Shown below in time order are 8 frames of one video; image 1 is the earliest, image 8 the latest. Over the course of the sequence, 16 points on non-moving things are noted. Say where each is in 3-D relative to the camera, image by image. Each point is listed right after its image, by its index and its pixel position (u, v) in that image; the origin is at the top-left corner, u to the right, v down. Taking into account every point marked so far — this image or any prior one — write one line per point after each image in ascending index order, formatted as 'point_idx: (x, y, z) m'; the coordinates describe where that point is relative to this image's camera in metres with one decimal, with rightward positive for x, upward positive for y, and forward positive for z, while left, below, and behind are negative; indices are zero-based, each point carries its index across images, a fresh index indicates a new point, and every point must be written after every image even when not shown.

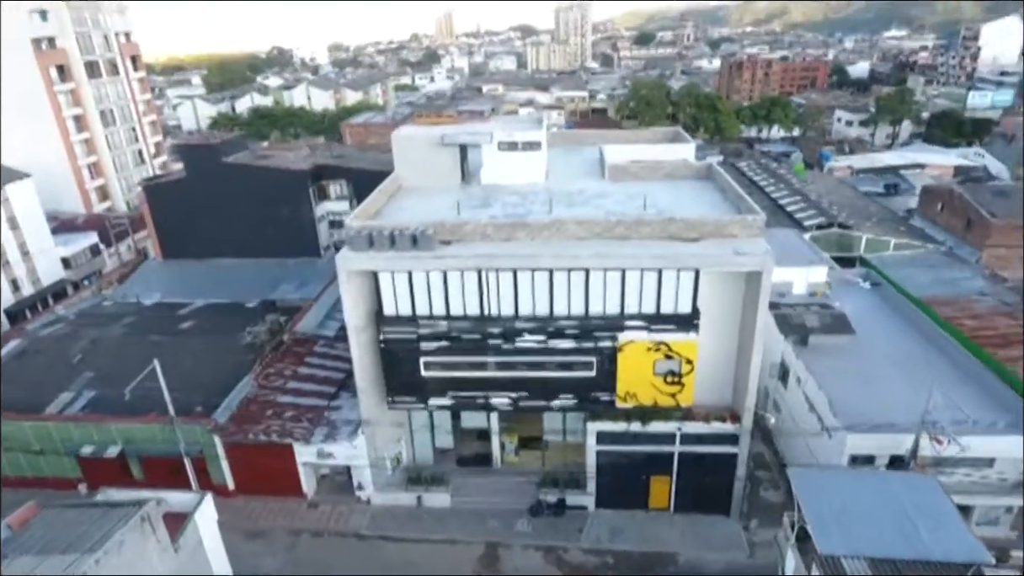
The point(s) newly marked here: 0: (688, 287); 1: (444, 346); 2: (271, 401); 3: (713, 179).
0: (+4.0, 0.0, +14.4) m
1: (-1.7, -1.4, +15.5) m
2: (-7.1, -3.3, +18.6) m
3: (+6.0, +3.3, +19.1) m
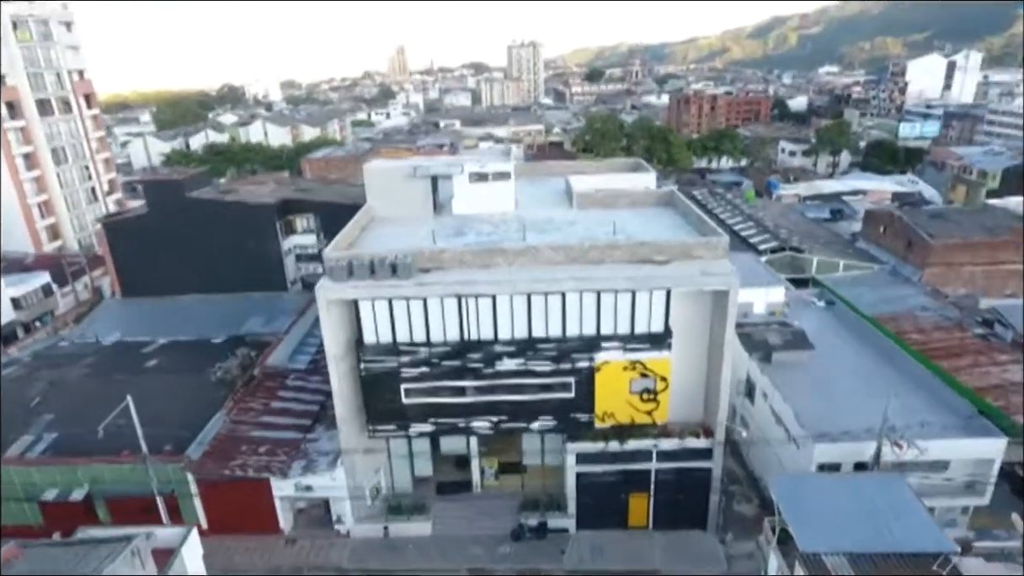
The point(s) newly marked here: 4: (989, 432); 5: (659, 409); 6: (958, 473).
0: (+3.5, -0.5, +15.0) m
1: (-2.2, -2.1, +15.7) m
2: (-7.7, -4.3, +18.3) m
3: (+5.2, +2.6, +20.1) m
4: (+11.3, -3.4, +14.9) m
5: (+3.8, -3.1, +16.1) m
6: (+10.6, -4.4, +15.1) m
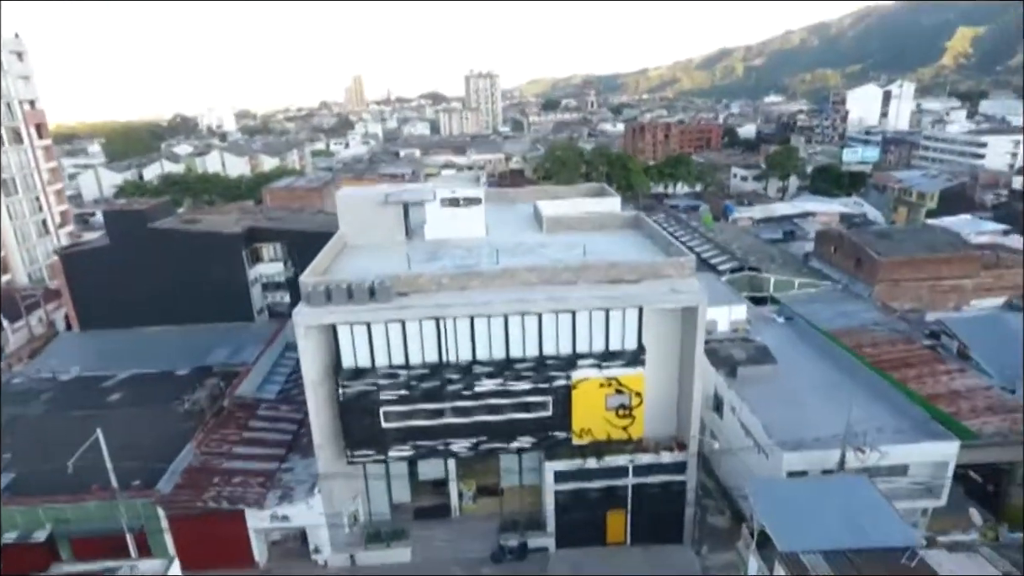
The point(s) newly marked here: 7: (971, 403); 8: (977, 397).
0: (+3.0, -0.9, +15.6) m
1: (-2.7, -2.7, +15.8) m
2: (-8.4, -5.1, +18.0) m
3: (+4.2, +2.0, +20.8) m
4: (+10.8, -3.7, +15.8) m
5: (+3.2, -3.6, +16.5) m
6: (+10.2, -4.7, +15.9) m
7: (+13.6, -3.4, +18.8) m
8: (+14.0, -3.3, +19.0) m
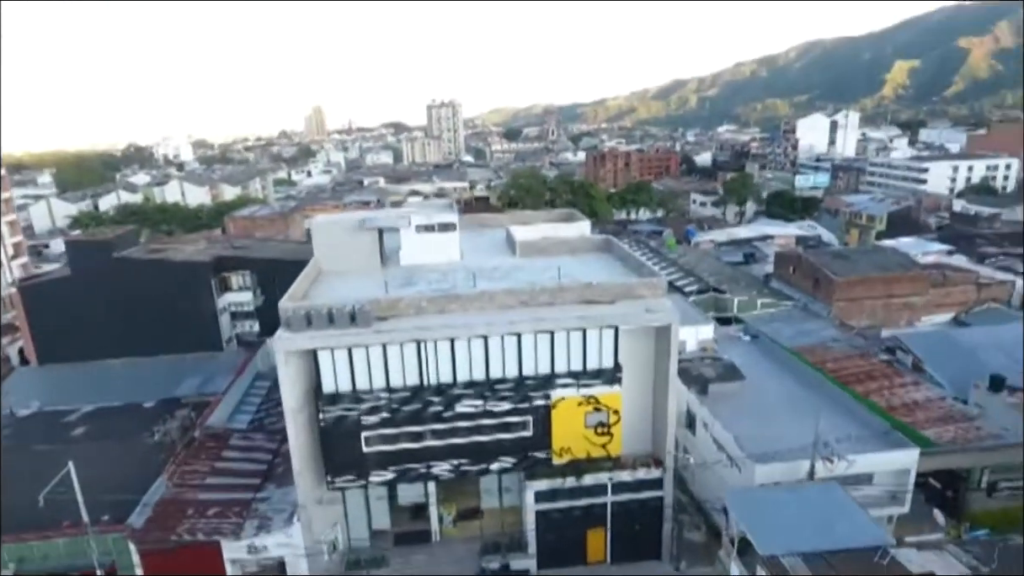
0: (+2.5, -1.4, +16.0) m
1: (-3.2, -3.3, +15.8) m
2: (-8.9, -5.9, +17.6) m
3: (+3.4, +1.3, +21.4) m
4: (+10.3, -4.1, +16.6) m
5: (+2.7, -4.1, +16.8) m
6: (+9.7, -5.1, +16.5) m
7: (+13.0, -3.9, +19.7) m
8: (+13.3, -3.8, +20.0) m
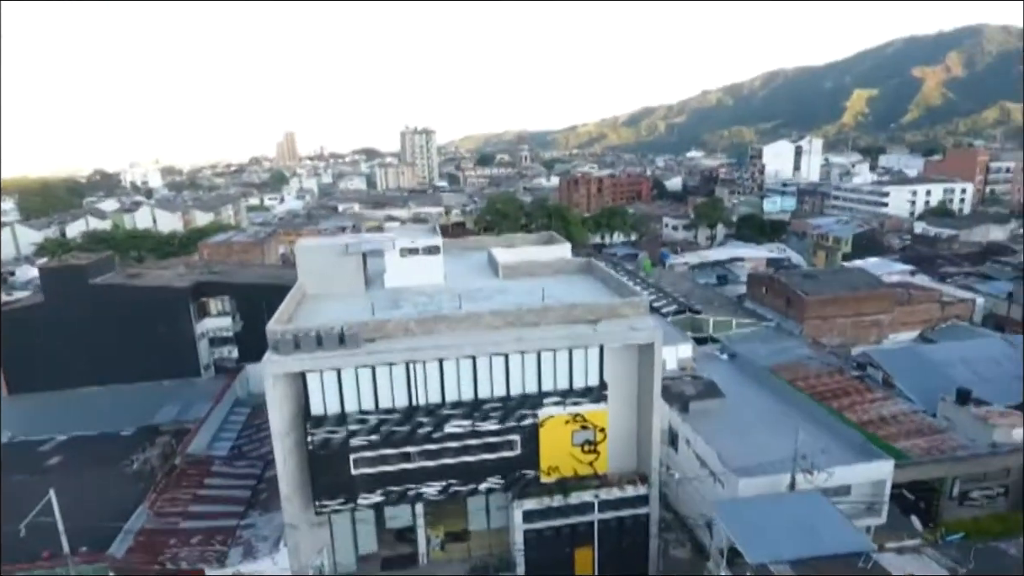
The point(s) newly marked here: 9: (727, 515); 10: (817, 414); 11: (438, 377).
0: (+2.1, -1.9, +16.3) m
1: (-3.5, -3.8, +15.8) m
2: (-9.3, -6.6, +17.3) m
3: (+2.8, +0.5, +21.9) m
4: (+10.0, -4.6, +17.1) m
5: (+2.3, -4.6, +17.1) m
6: (+9.4, -5.6, +17.0) m
7: (+12.5, -4.5, +20.4) m
8: (+12.8, -4.4, +20.7) m
9: (+4.1, -4.4, +12.0) m
10: (+9.7, -4.0, +20.0) m
11: (-1.9, -2.2, +15.9) m
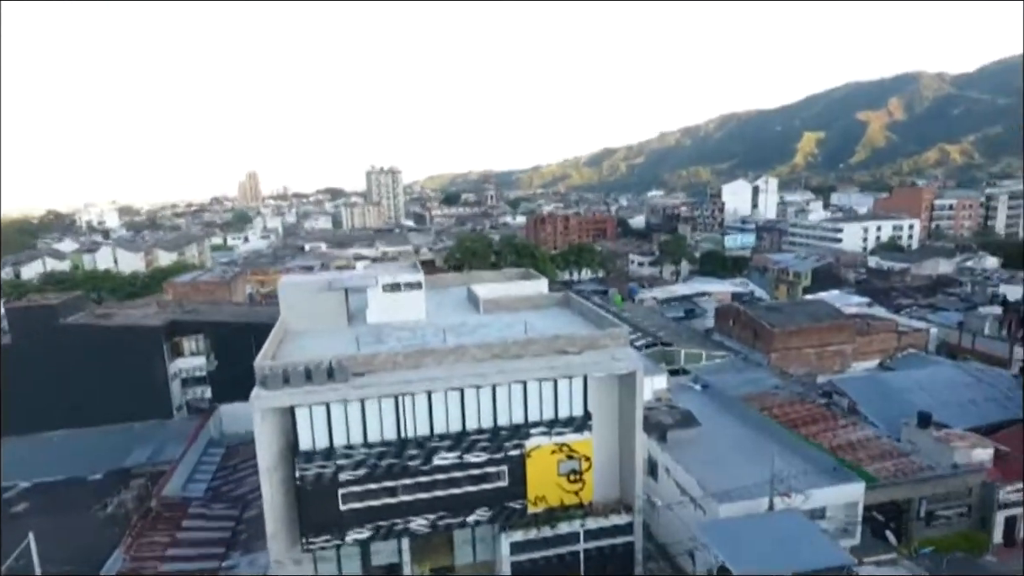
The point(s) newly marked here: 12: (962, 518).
0: (+1.8, -2.8, +16.8) m
1: (-3.8, -4.7, +15.9) m
2: (-9.6, -7.6, +16.8) m
3: (+2.1, -0.6, +22.5) m
4: (+9.6, -5.4, +17.9) m
5: (+2.0, -5.5, +17.4) m
6: (+9.0, -6.4, +17.7) m
7: (+11.9, -5.5, +21.2) m
8: (+12.2, -5.4, +21.5) m
9: (+4.0, -4.9, +12.5) m
10: (+9.1, -5.0, +20.7) m
11: (-2.2, -3.1, +16.1) m
12: (+14.2, -7.3, +19.9) m
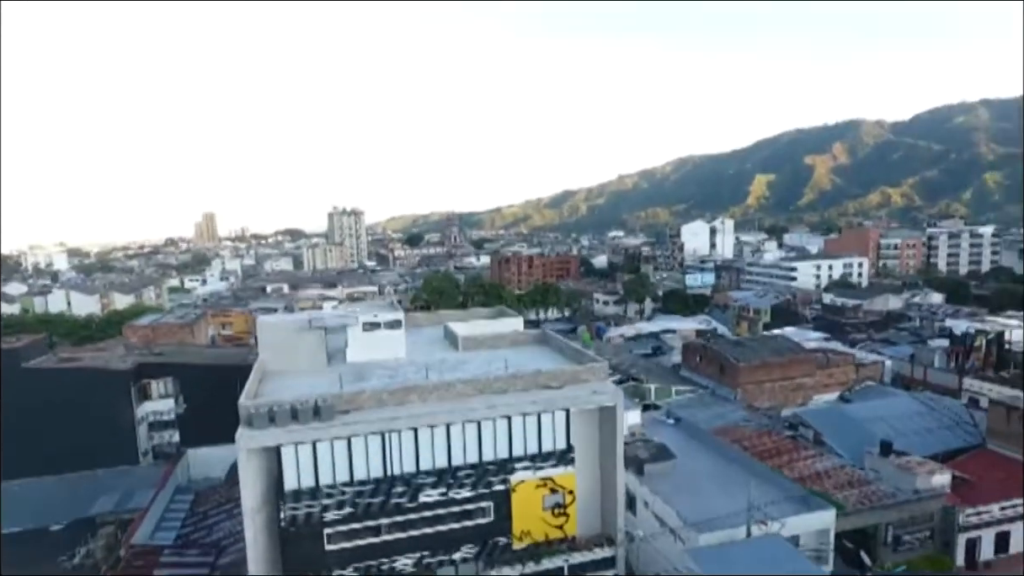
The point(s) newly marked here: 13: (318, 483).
0: (+1.3, -3.8, +17.2) m
1: (-4.1, -5.7, +15.8) m
2: (-10.0, -8.6, +16.2) m
3: (+1.3, -2.0, +23.0) m
4: (+9.1, -6.4, +18.5) m
5: (+1.5, -6.5, +17.6) m
6: (+8.6, -7.4, +18.3) m
7: (+11.3, -6.7, +22.0) m
8: (+11.5, -6.6, +22.3) m
9: (+3.8, -5.6, +12.9) m
10: (+8.5, -6.2, +21.4) m
11: (-2.6, -4.1, +16.2) m
12: (+13.6, -8.4, +20.7) m
13: (-4.8, -4.7, +15.2) m
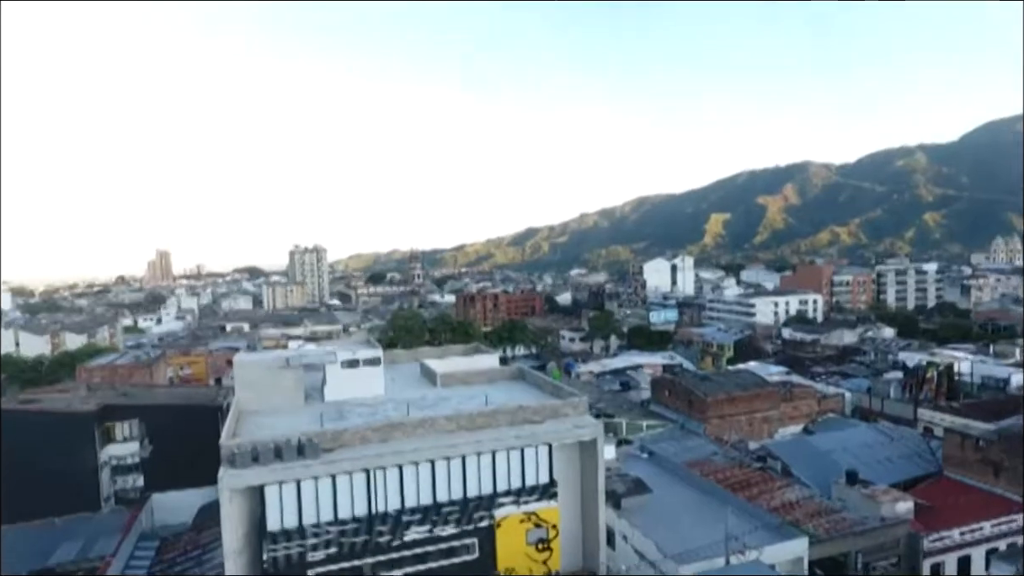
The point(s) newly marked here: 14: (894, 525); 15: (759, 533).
0: (+0.9, -4.8, +17.4) m
1: (-4.5, -6.6, +15.6) m
2: (-10.3, -9.6, +15.5) m
3: (+0.5, -3.3, +23.3) m
4: (+8.6, -7.4, +19.1) m
5: (+1.1, -7.6, +17.7) m
6: (+8.1, -8.4, +18.7) m
7: (+10.5, -7.9, +22.7) m
8: (+10.8, -7.9, +23.0) m
9: (+3.6, -6.3, +13.1) m
10: (+7.8, -7.4, +21.9) m
11: (-3.0, -5.0, +16.2) m
12: (+12.9, -9.5, +21.4) m
13: (-5.1, -5.6, +15.0) m
14: (+12.9, -8.0, +21.3) m
15: (+7.5, -7.6, +19.6) m
